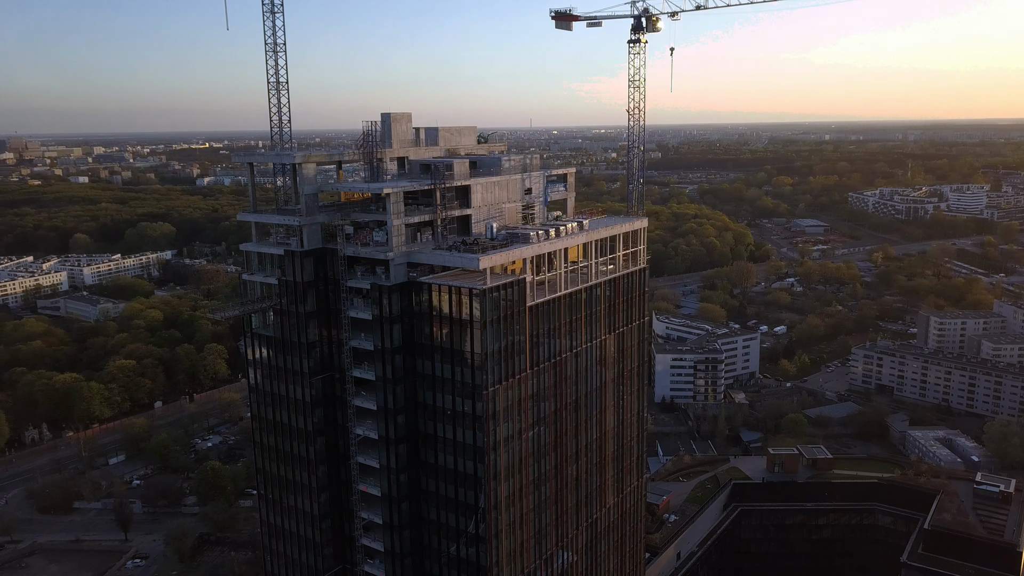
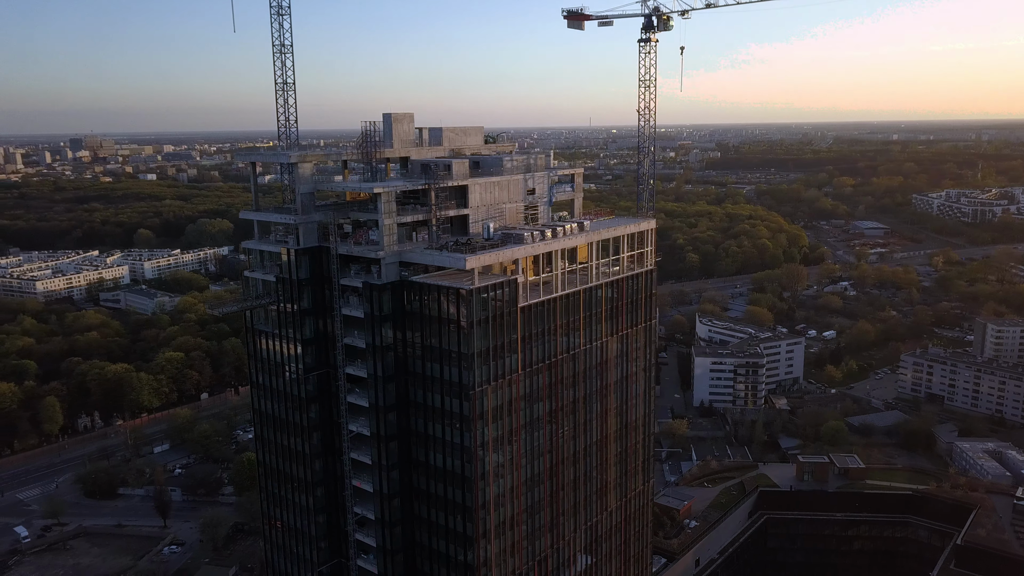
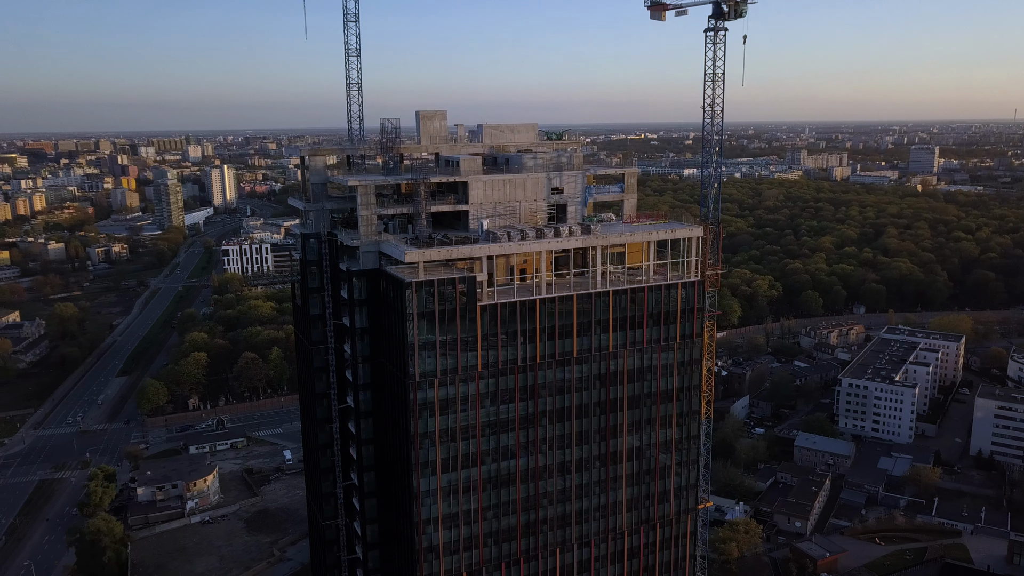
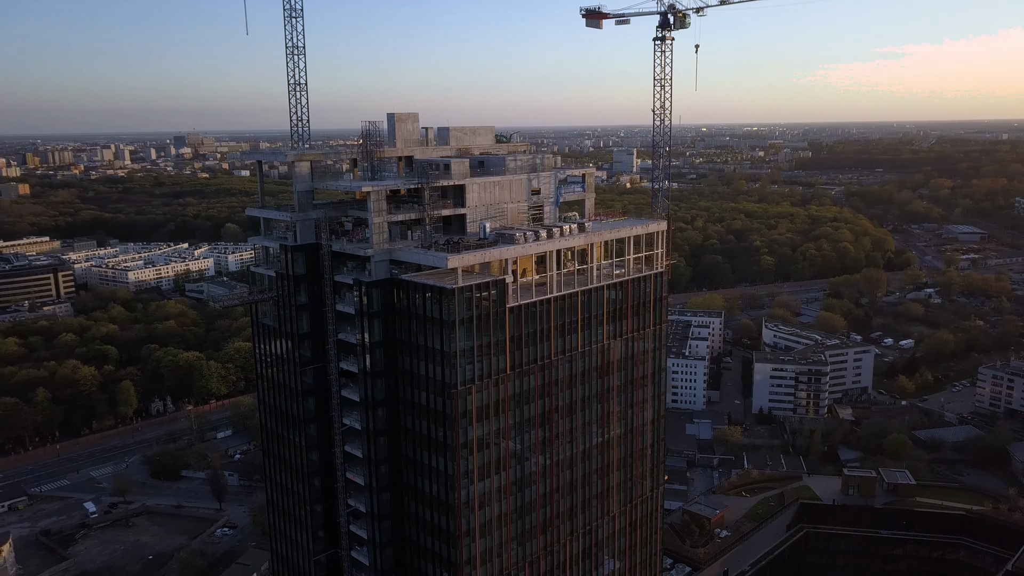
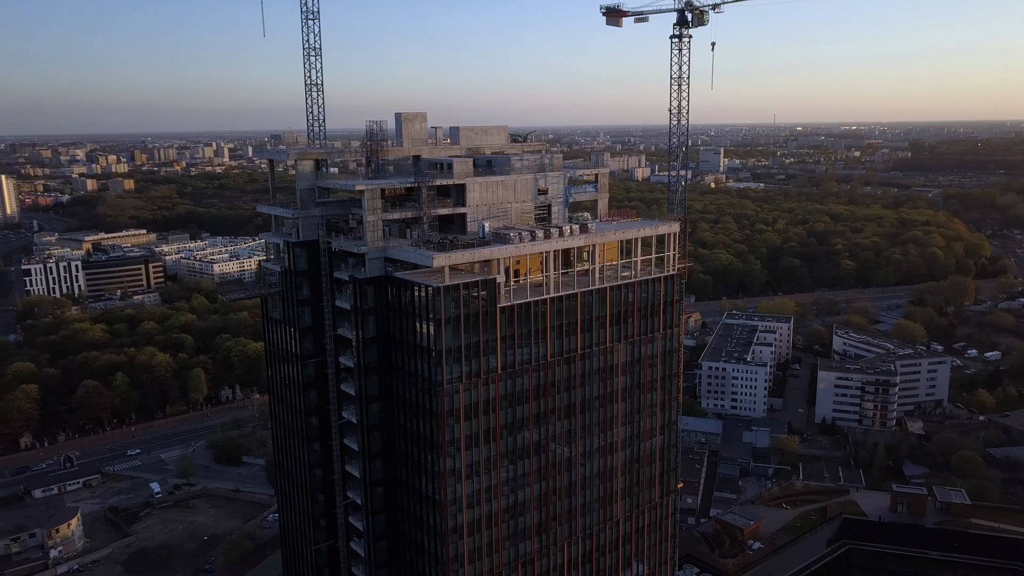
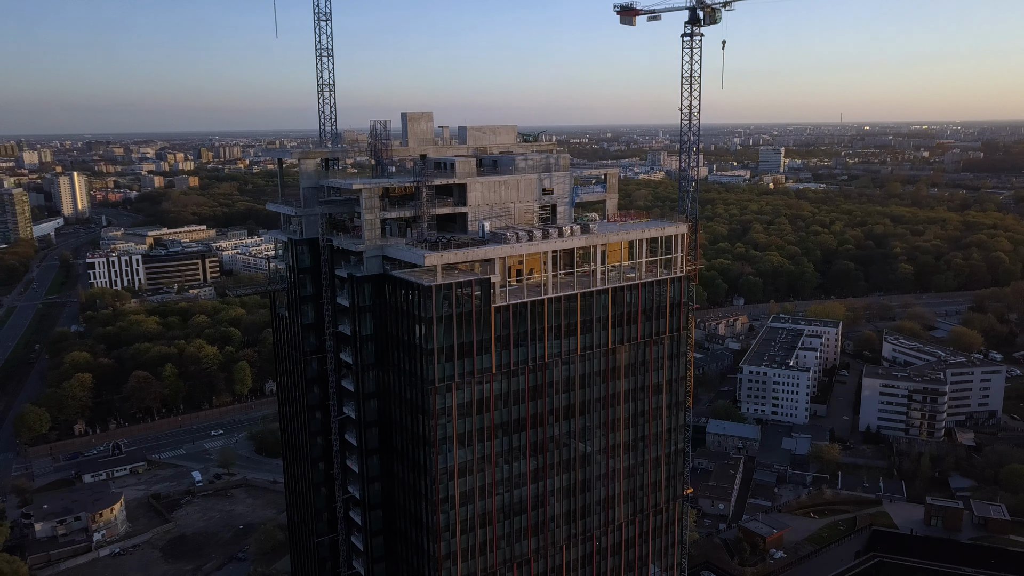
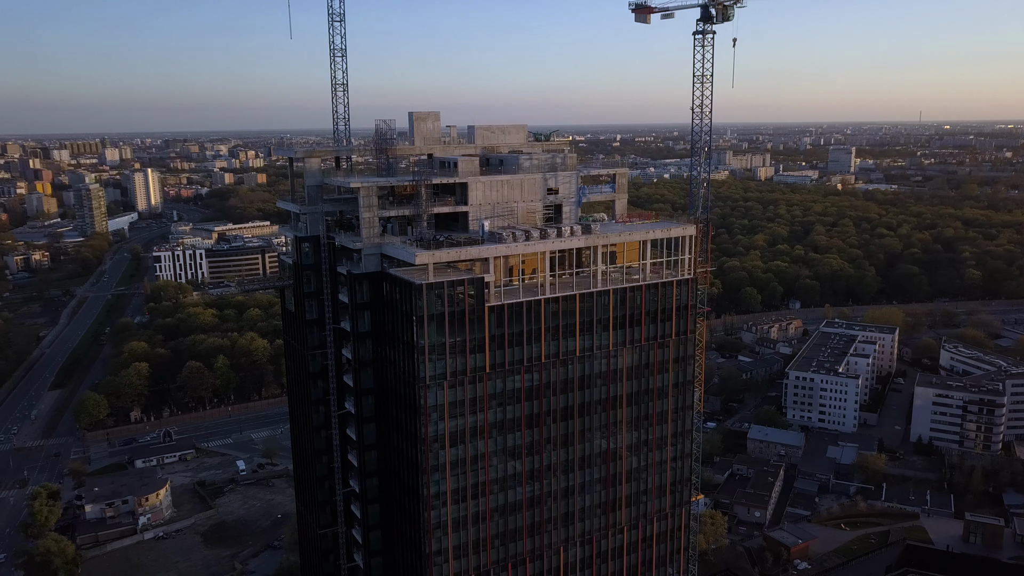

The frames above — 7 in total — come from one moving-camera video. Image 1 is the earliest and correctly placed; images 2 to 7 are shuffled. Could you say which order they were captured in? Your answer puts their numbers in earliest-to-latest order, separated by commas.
2, 4, 5, 6, 7, 3
